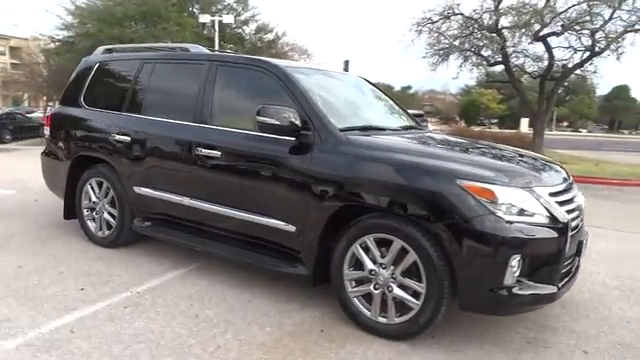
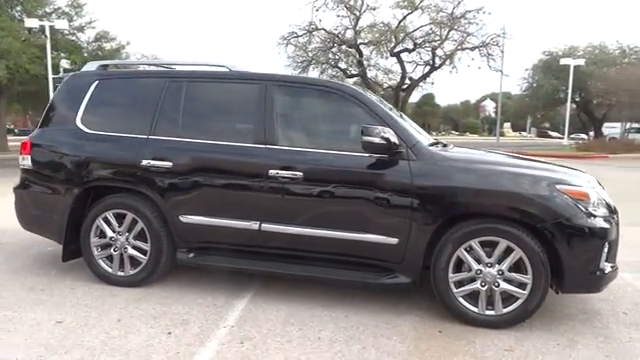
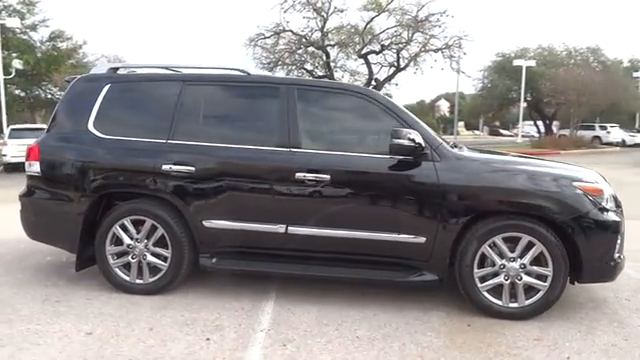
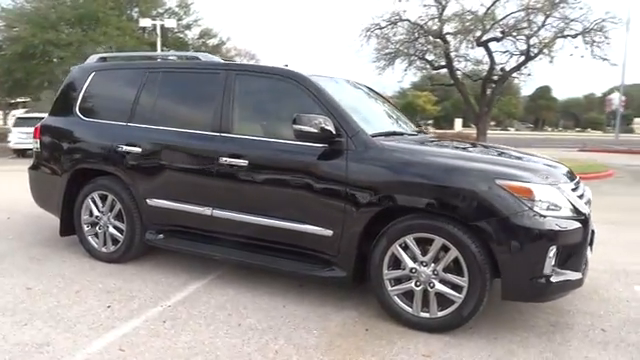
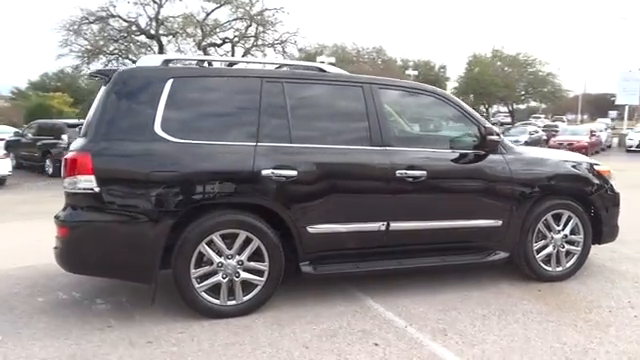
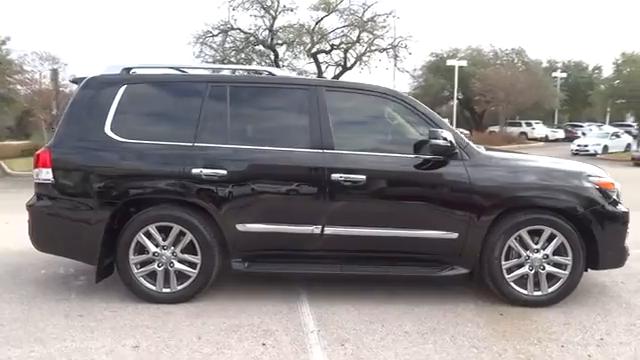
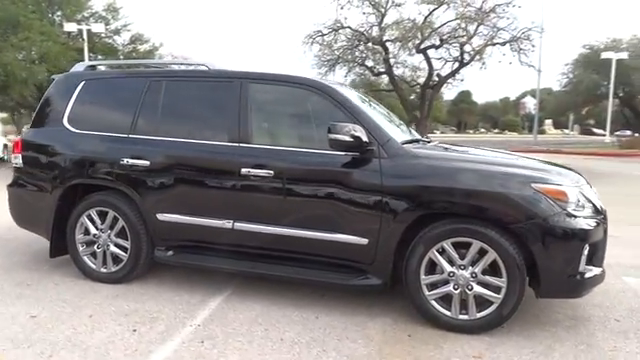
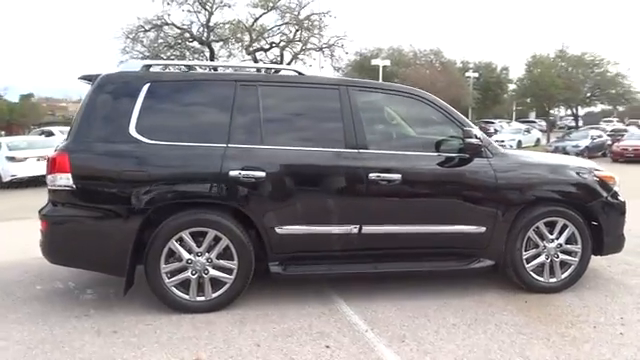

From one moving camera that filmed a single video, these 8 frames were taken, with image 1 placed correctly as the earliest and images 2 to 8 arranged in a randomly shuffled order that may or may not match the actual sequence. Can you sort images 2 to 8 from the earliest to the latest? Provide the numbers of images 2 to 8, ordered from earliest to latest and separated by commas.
4, 7, 2, 3, 6, 8, 5
